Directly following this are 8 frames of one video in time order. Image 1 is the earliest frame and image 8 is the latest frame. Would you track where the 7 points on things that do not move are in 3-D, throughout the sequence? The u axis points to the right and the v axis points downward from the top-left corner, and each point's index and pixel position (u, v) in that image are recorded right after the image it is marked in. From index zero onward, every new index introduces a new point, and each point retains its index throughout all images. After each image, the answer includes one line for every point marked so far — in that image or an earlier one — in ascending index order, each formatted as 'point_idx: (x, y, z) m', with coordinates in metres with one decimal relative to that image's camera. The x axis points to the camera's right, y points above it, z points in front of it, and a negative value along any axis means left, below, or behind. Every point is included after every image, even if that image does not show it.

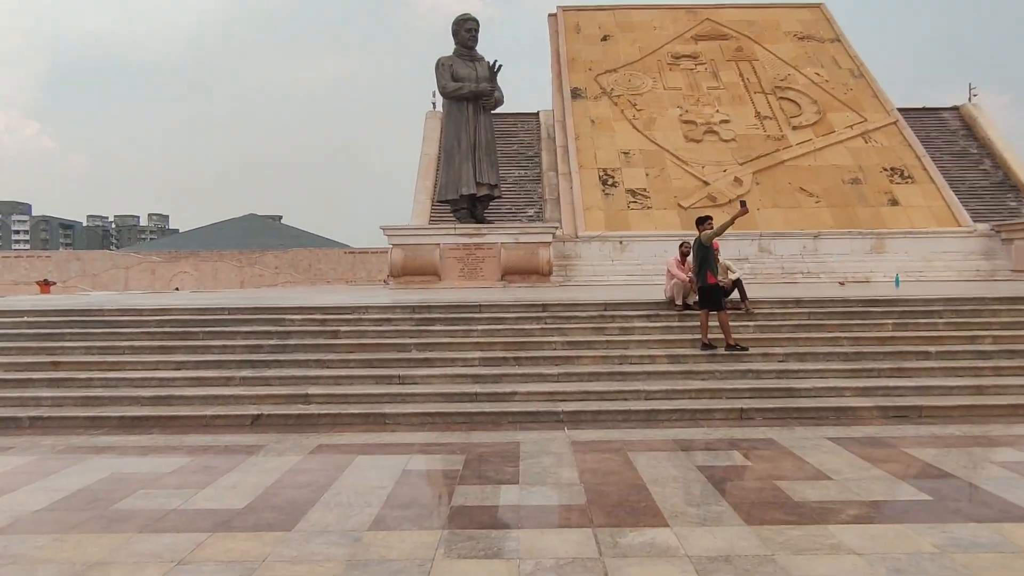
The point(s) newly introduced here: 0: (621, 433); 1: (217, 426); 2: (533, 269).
0: (+0.7, -0.9, +4.7) m
1: (-2.0, -0.9, +5.0) m
2: (+0.3, +0.3, +12.7) m
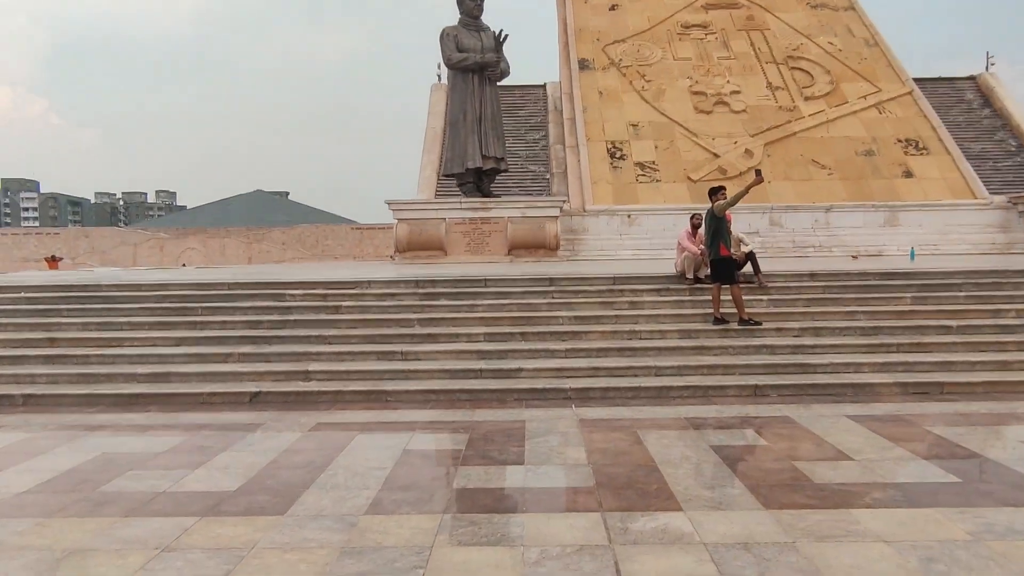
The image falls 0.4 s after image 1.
0: (+0.7, -0.7, +4.5) m
1: (-1.9, -0.7, +4.9) m
2: (+0.4, +0.7, +12.5) m
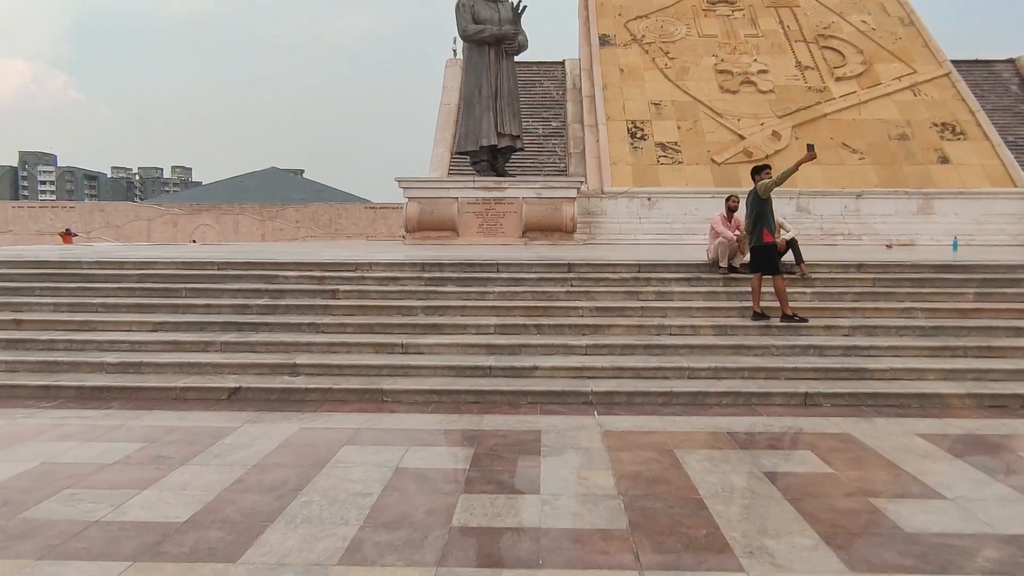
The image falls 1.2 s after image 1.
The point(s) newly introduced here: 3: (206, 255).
0: (+0.8, -0.7, +3.9) m
1: (-1.9, -0.6, +4.3) m
2: (+0.6, +1.0, +11.9) m
3: (-3.4, +0.4, +8.3) m
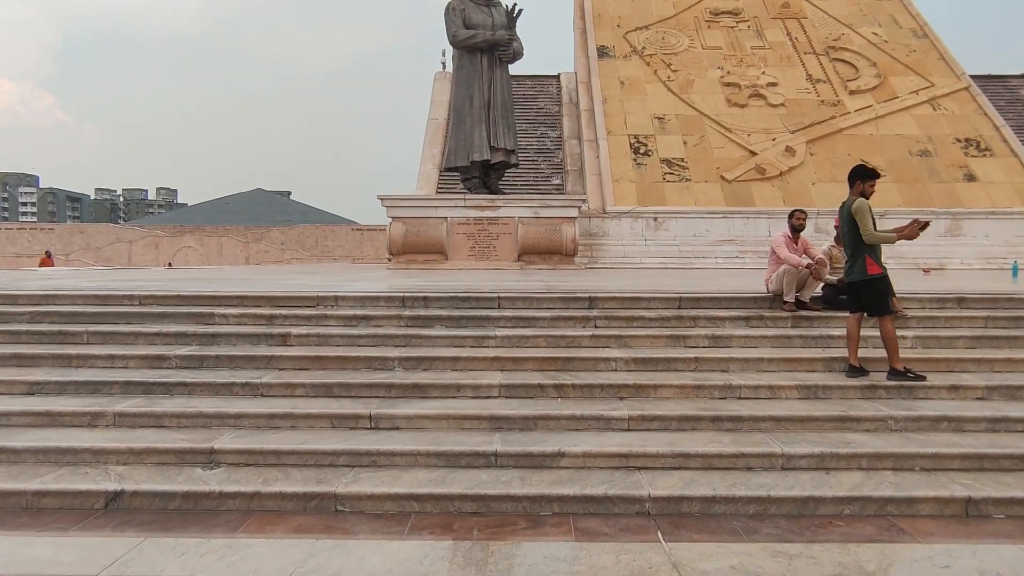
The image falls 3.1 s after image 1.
0: (+0.9, -0.9, +2.5) m
1: (-1.8, -0.8, +2.9) m
2: (+0.6, +0.5, +10.5) m
3: (-3.4, 0.0, +6.9) m
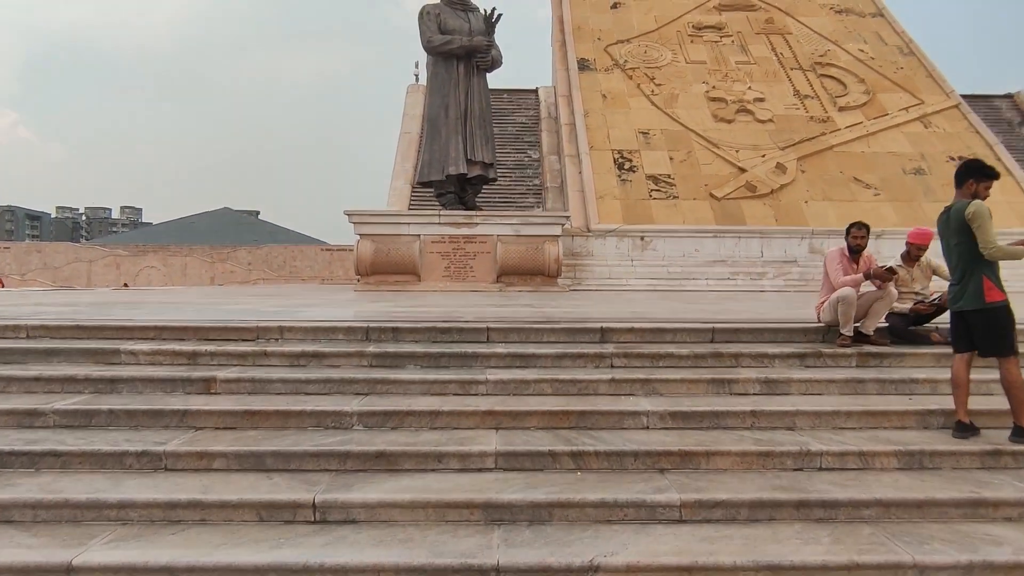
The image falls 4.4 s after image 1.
0: (+0.9, -1.0, +1.5) m
1: (-1.7, -0.9, +1.8) m
2: (+0.3, +0.2, +9.6) m
3: (-3.5, -0.2, +5.8) m
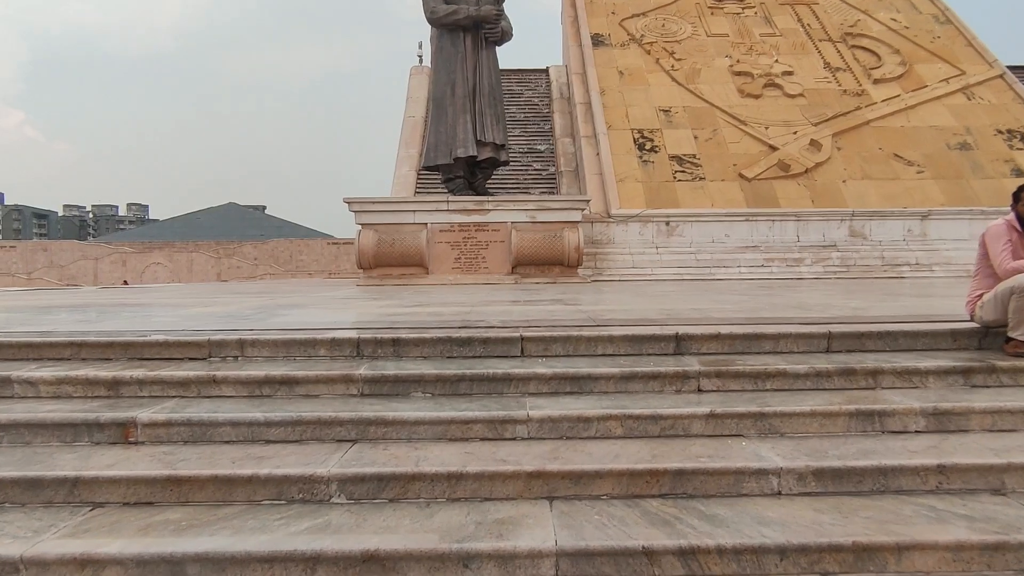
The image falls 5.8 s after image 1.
0: (+1.1, -1.0, +0.5) m
1: (-1.6, -1.0, +0.8) m
2: (+0.6, +0.3, +8.5) m
3: (-3.3, -0.2, +4.8) m
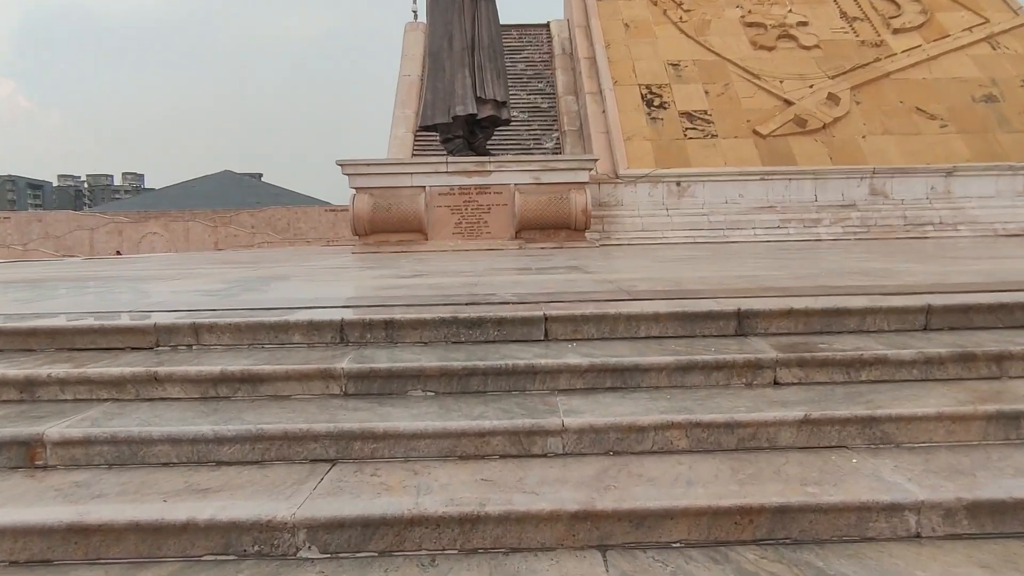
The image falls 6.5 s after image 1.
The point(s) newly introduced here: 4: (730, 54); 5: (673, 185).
0: (+1.1, -1.0, -0.1) m
1: (-1.5, -1.0, +0.2) m
2: (+0.6, +0.7, +7.9) m
3: (-3.3, 0.0, +4.2) m
4: (+4.1, +4.4, +14.3) m
5: (+2.5, +1.6, +11.6) m
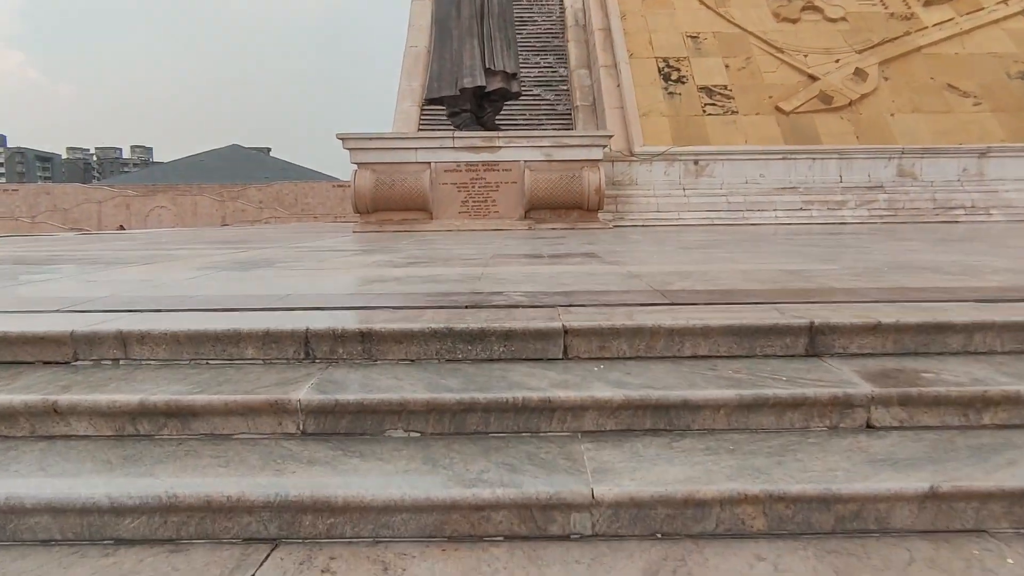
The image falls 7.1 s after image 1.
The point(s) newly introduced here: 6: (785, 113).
0: (+1.1, -1.1, -0.6) m
1: (-1.5, -1.0, -0.2) m
2: (+0.7, +0.8, +7.4) m
3: (-3.2, +0.1, +3.7) m
4: (+4.3, +4.7, +13.6) m
5: (+2.7, +1.8, +11.0) m
6: (+4.4, +2.8, +12.1) m
